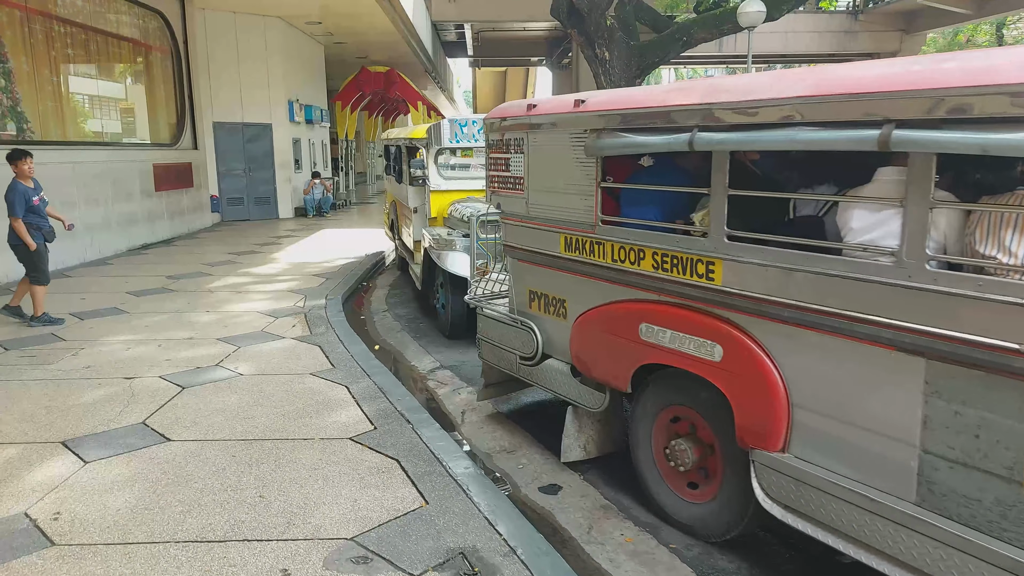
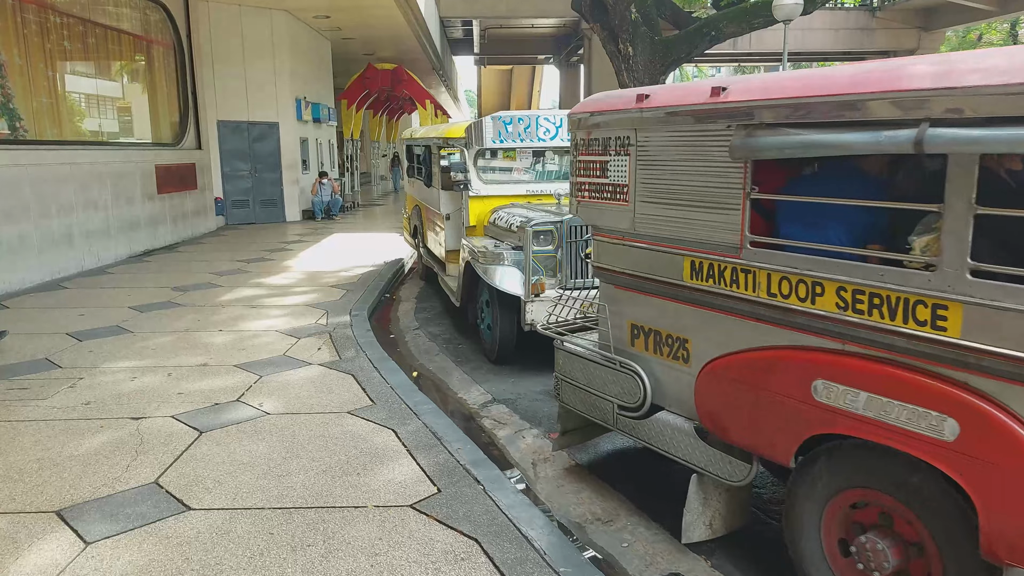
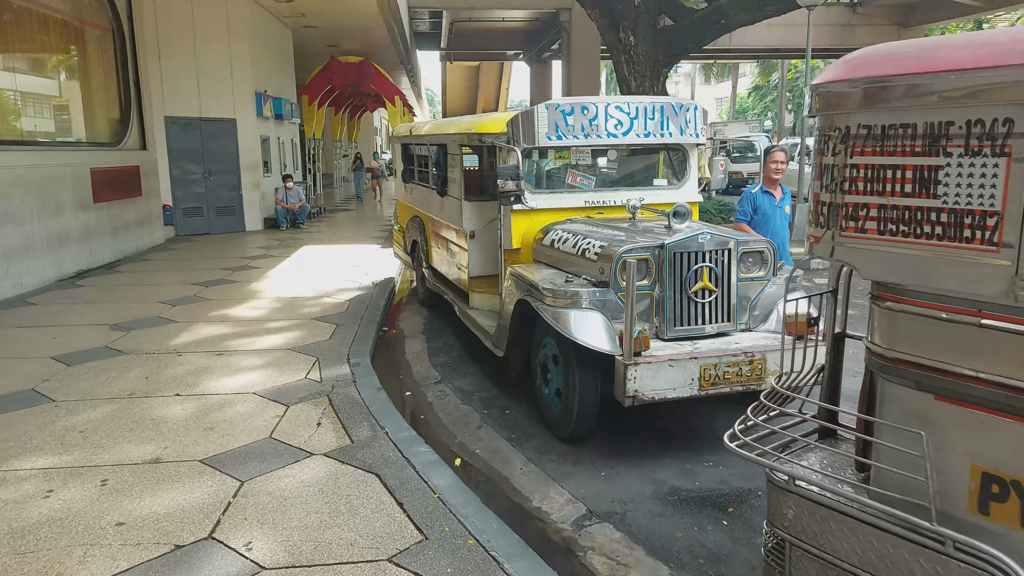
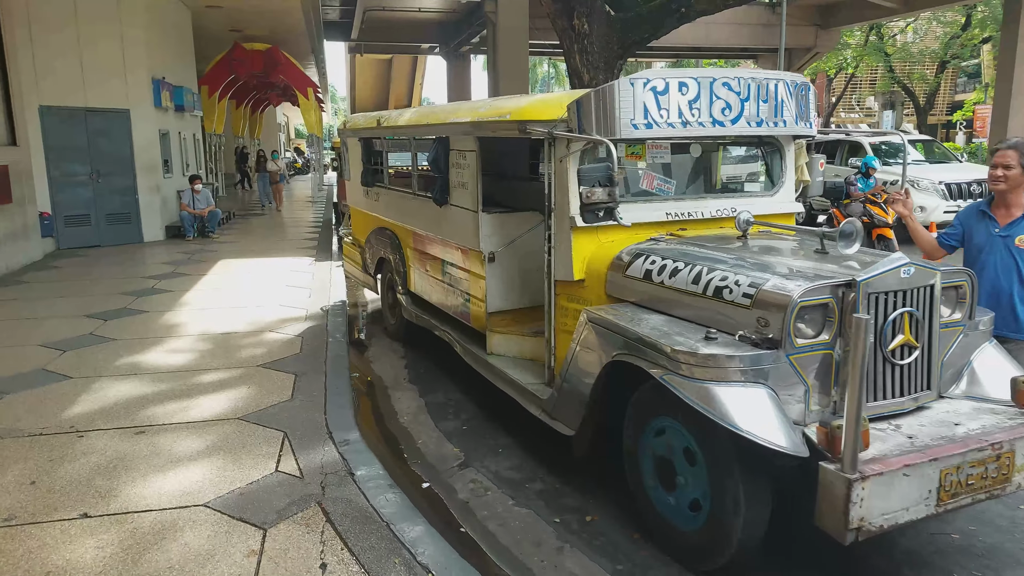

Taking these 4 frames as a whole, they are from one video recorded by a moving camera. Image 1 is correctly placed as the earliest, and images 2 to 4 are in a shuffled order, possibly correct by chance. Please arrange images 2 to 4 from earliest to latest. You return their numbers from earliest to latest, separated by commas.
2, 3, 4
